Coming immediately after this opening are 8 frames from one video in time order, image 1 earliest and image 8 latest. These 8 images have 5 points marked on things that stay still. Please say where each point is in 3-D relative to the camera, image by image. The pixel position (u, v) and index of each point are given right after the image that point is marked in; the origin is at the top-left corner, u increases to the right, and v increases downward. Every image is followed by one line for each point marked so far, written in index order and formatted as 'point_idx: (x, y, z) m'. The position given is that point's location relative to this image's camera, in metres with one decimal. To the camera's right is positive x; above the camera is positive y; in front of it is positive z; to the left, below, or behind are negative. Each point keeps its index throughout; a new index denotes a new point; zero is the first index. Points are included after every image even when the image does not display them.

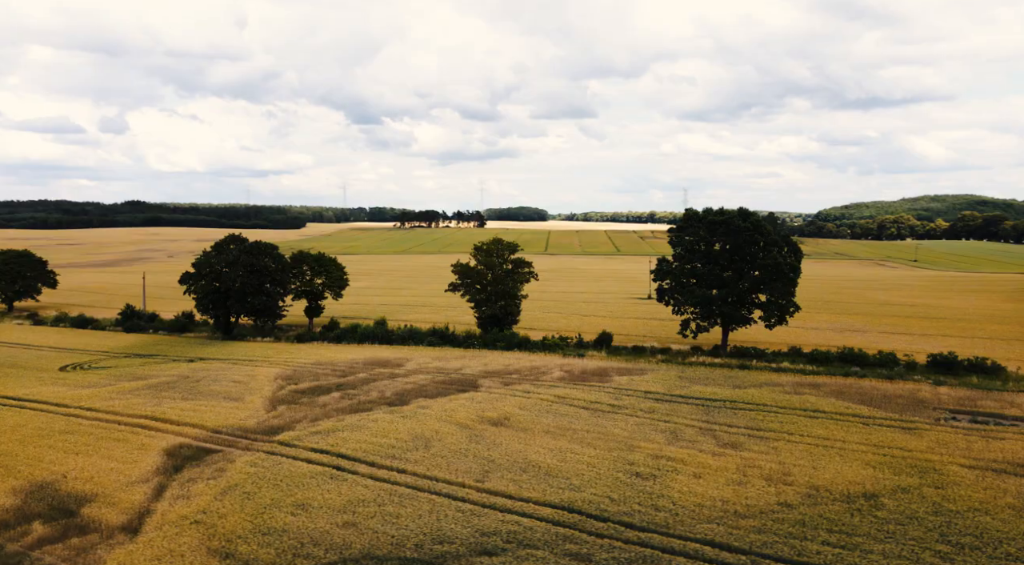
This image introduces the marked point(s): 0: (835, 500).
0: (+8.0, -5.4, +18.8) m
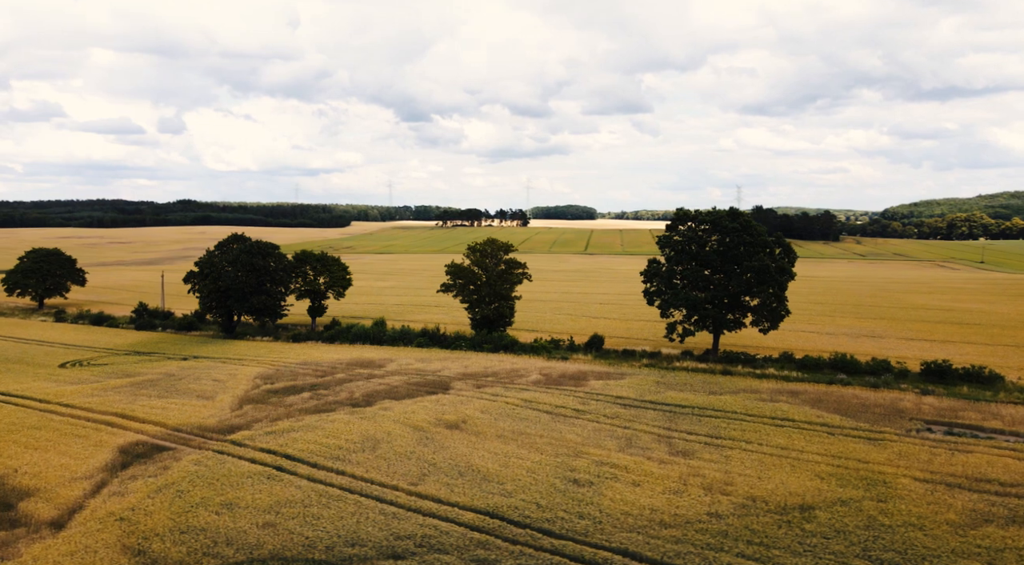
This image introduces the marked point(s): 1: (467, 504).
0: (+6.2, -5.6, +18.3) m
1: (-1.1, -5.5, +18.7) m
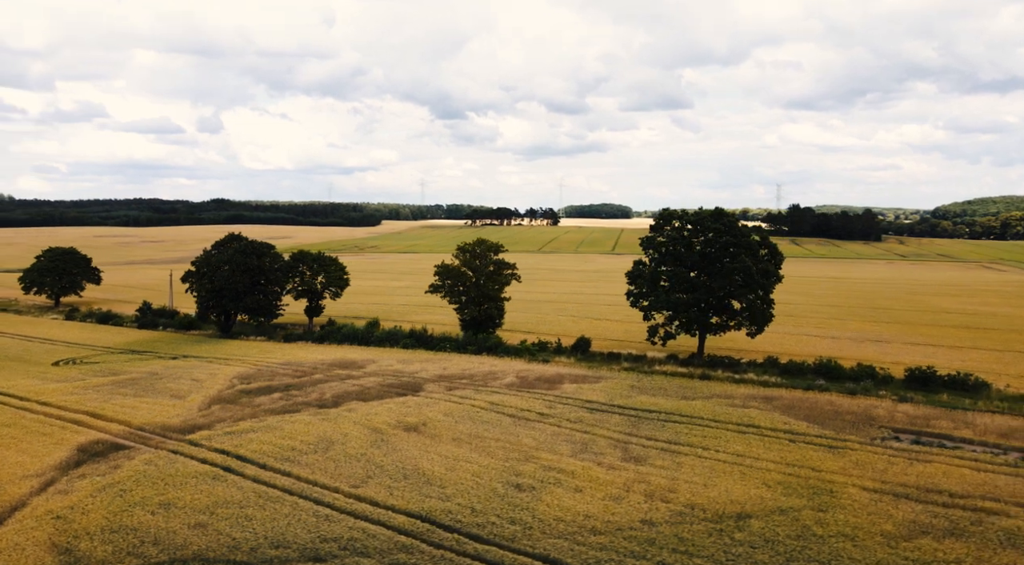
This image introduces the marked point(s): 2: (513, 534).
0: (+4.6, -5.7, +18.1) m
1: (-2.7, -5.6, +18.7) m
2: (0.0, -5.8, +17.3) m
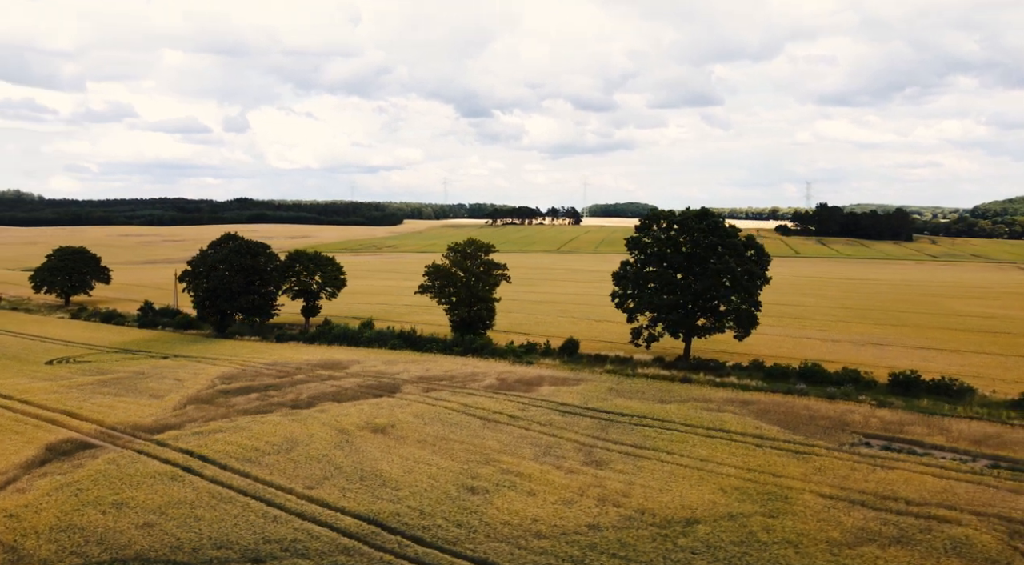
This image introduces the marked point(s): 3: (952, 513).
0: (+3.3, -5.8, +18.0) m
1: (-4.0, -5.6, +18.8) m
2: (-1.3, -5.8, +17.3) m
3: (+10.6, -5.6, +18.4) m
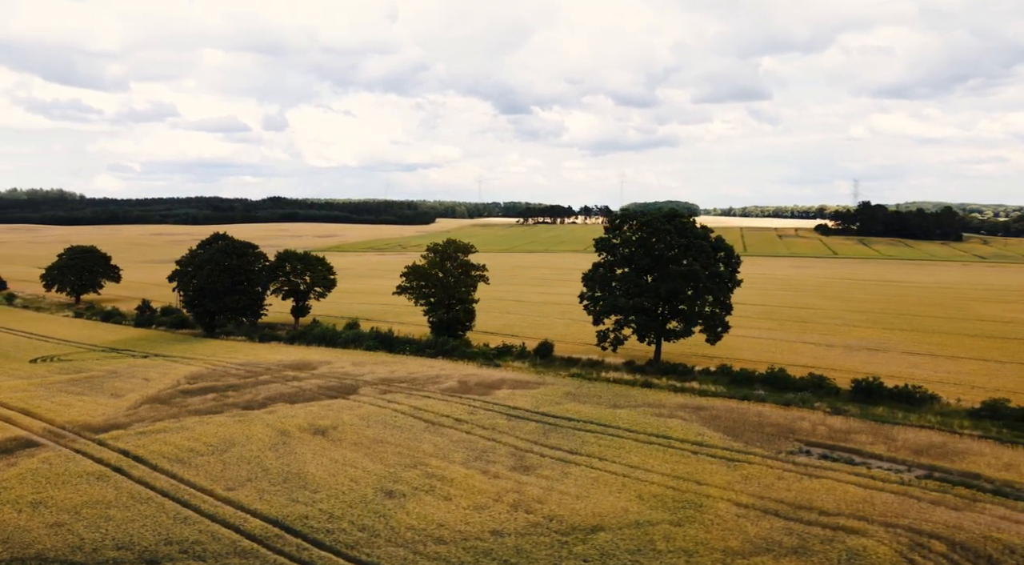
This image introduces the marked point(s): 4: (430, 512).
0: (+1.0, -5.9, +17.9) m
1: (-6.3, -5.7, +19.0) m
2: (-3.6, -6.0, +17.4) m
3: (+8.3, -5.8, +18.1) m
4: (-2.1, -5.8, +19.1) m
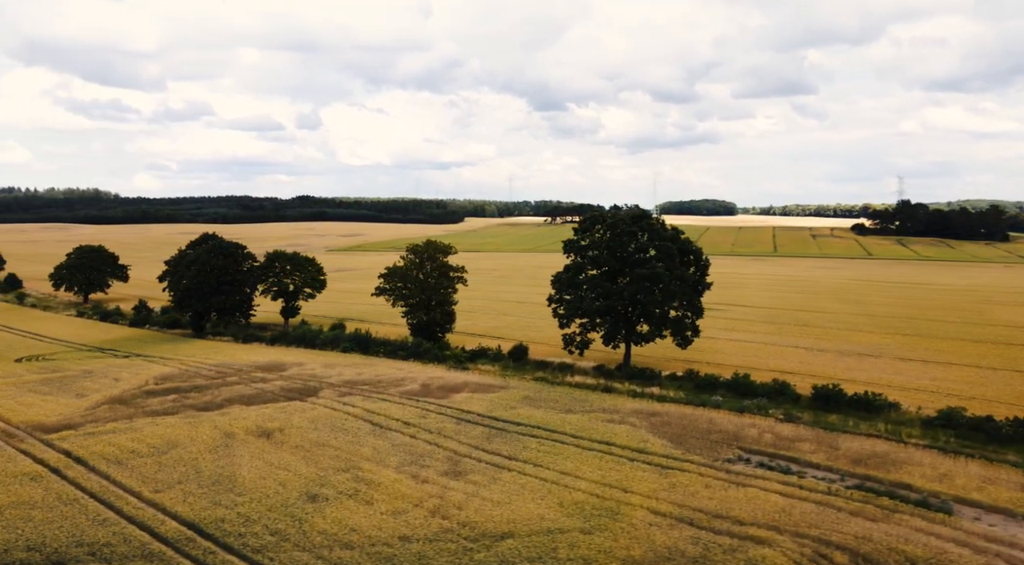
0: (-1.2, -6.1, +18.1) m
1: (-8.4, -5.9, +19.3) m
2: (-5.8, -6.1, +17.7) m
3: (+6.1, -6.0, +18.1) m
4: (-4.2, -6.0, +19.3) m
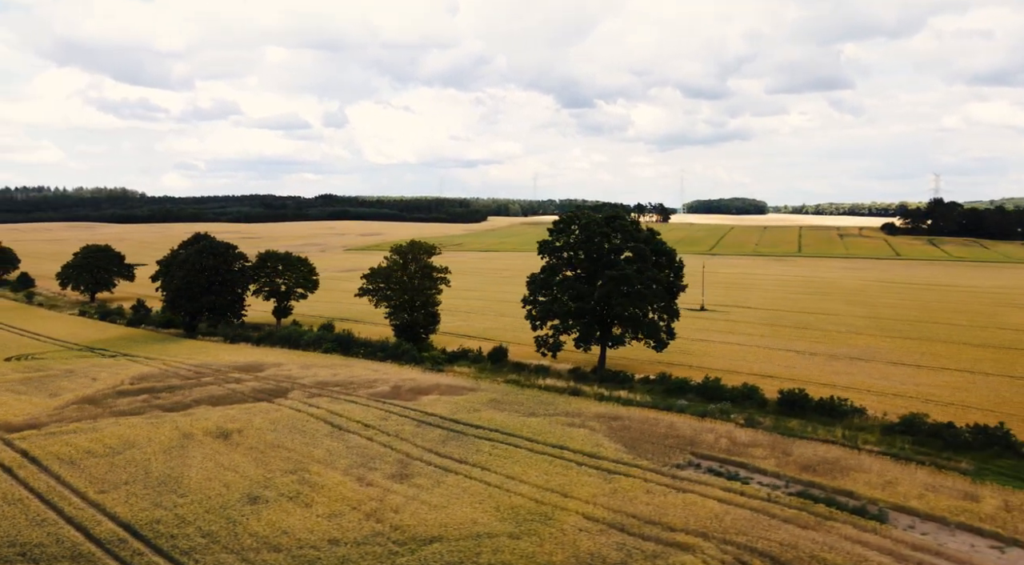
0: (-3.0, -6.3, +18.2) m
1: (-10.2, -6.0, +19.6) m
2: (-7.6, -6.3, +17.9) m
3: (+4.4, -6.2, +18.1) m
4: (-6.0, -6.1, +19.5) m
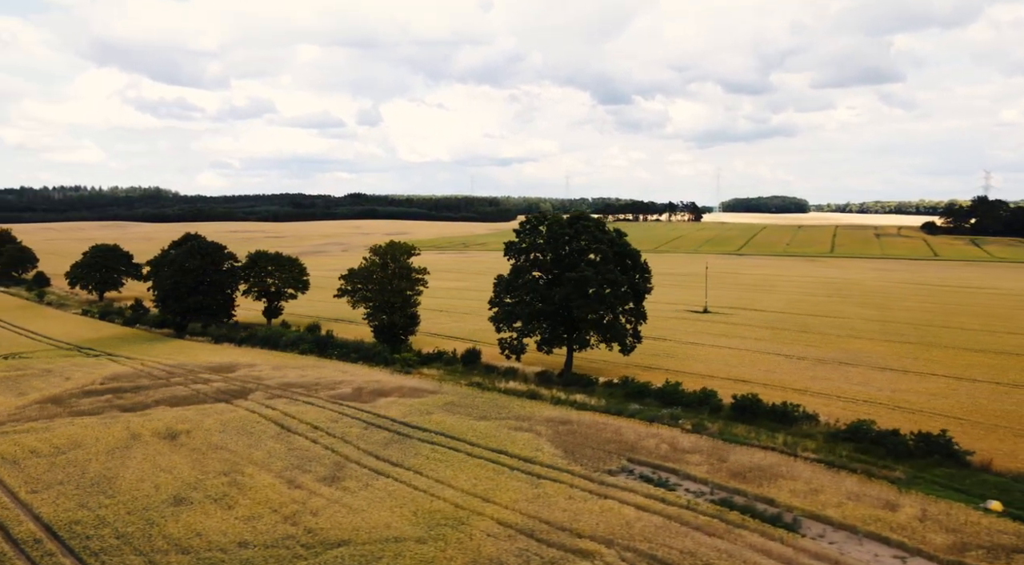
0: (-5.3, -6.4, +18.6) m
1: (-12.4, -6.2, +20.2) m
2: (-9.9, -6.4, +18.4) m
3: (+2.1, -6.4, +18.2) m
4: (-8.2, -6.3, +19.9) m
